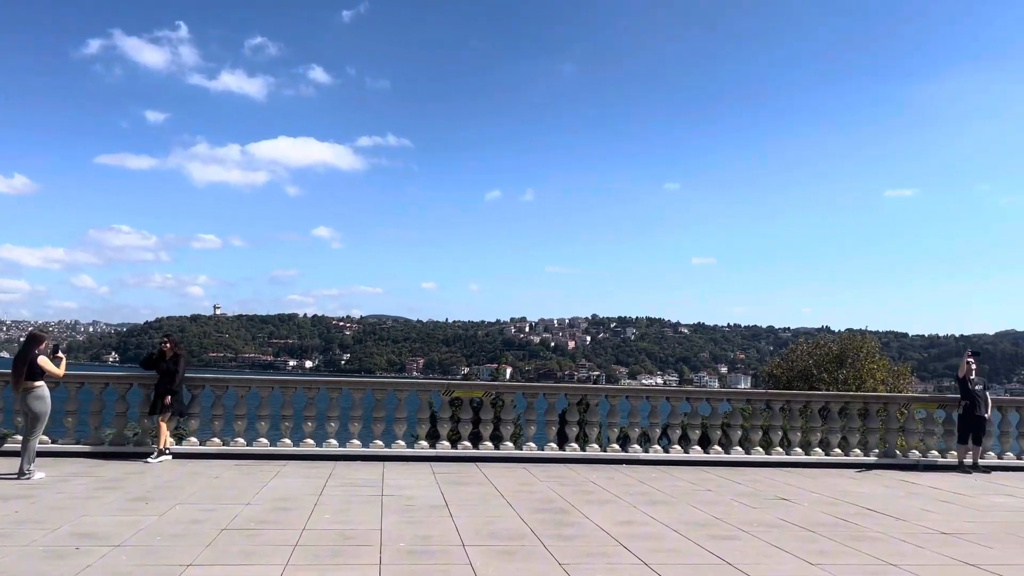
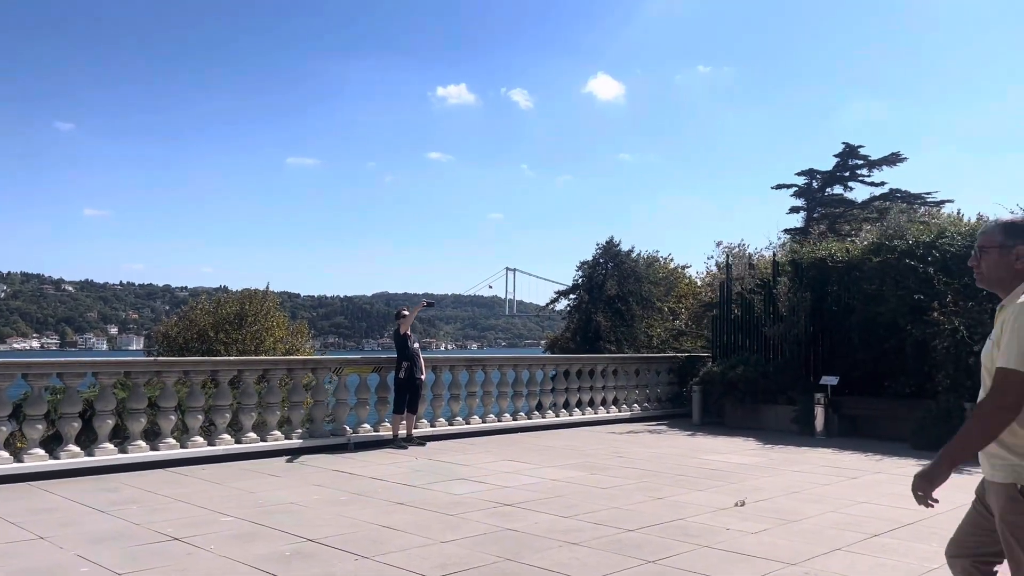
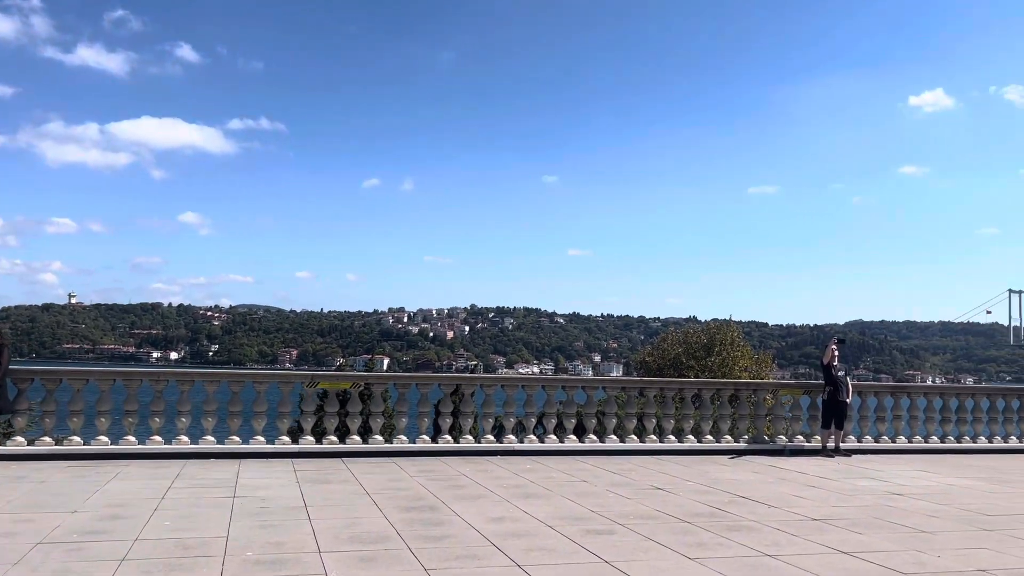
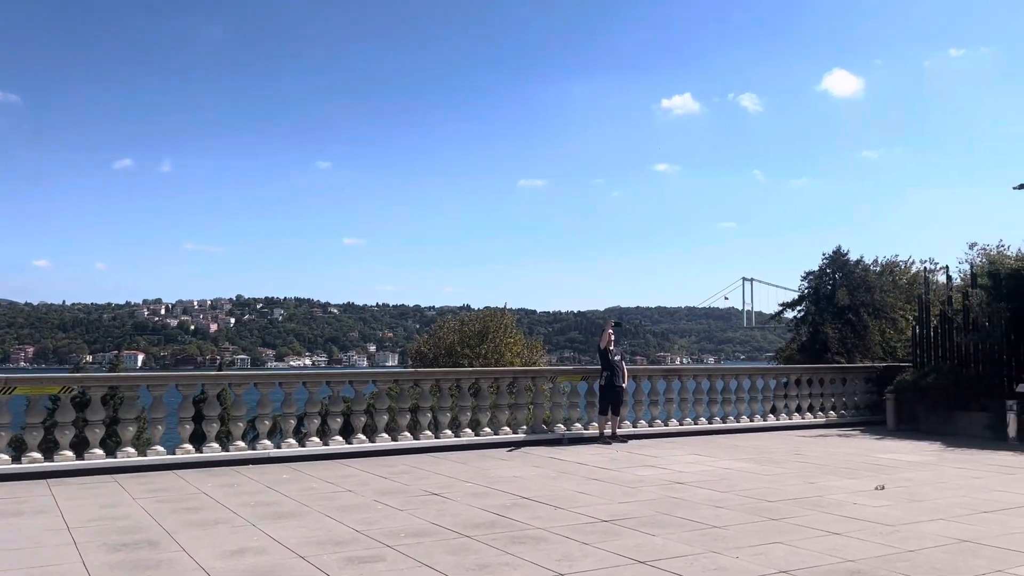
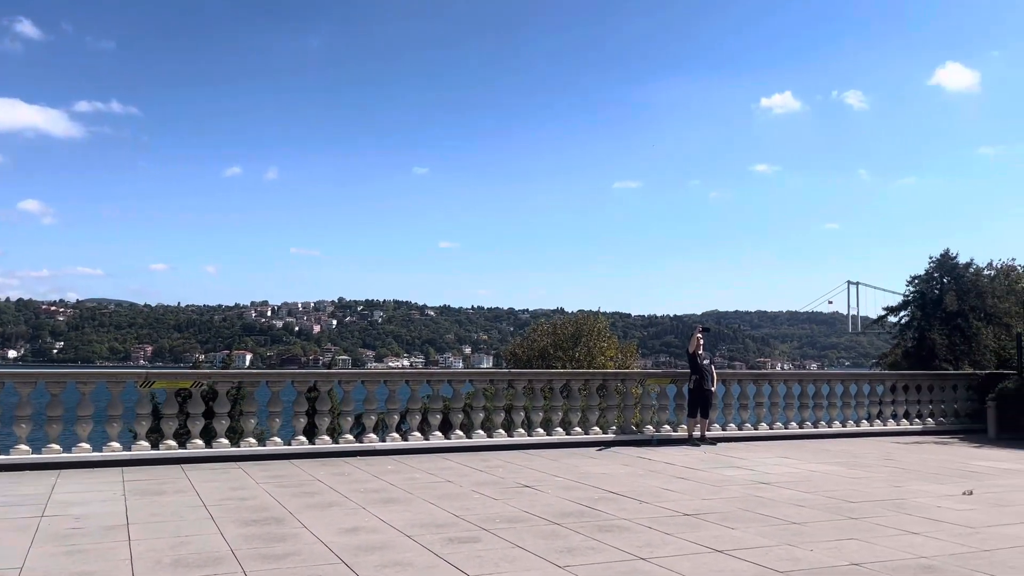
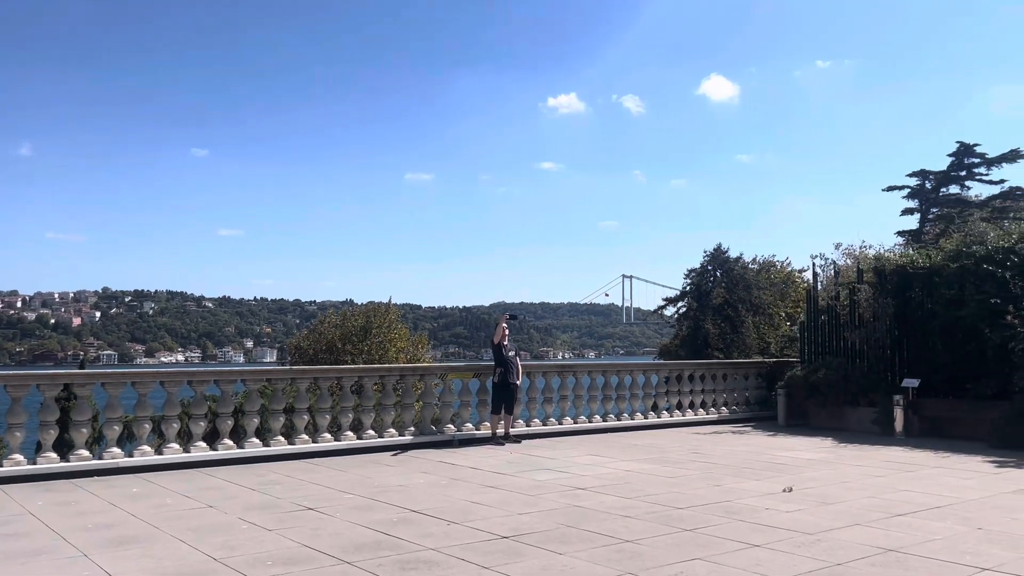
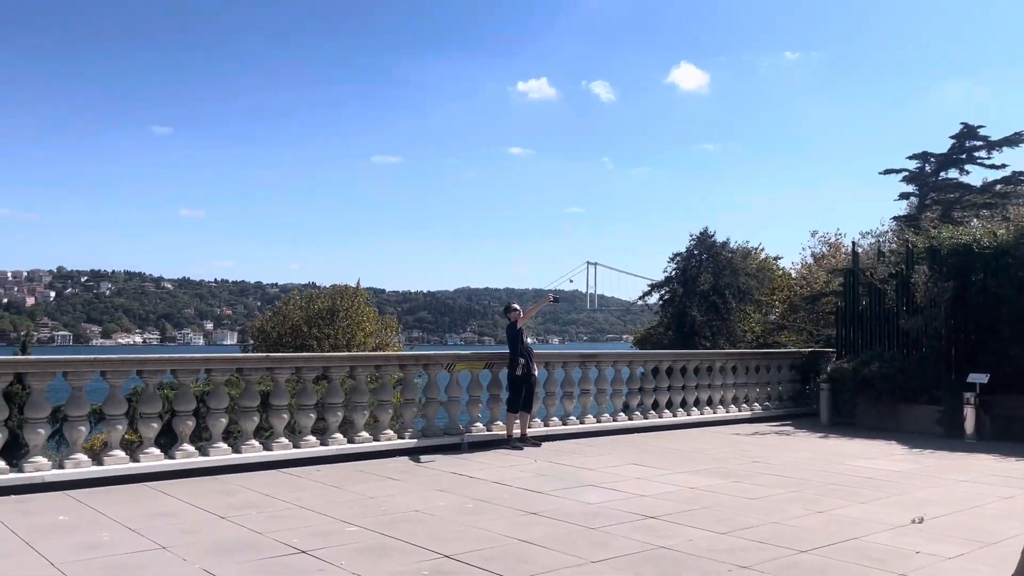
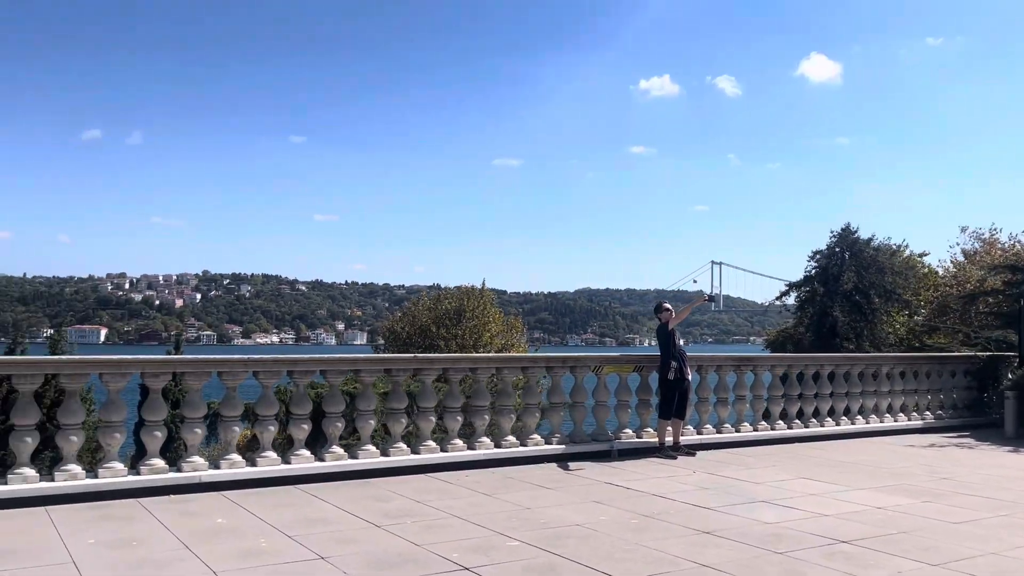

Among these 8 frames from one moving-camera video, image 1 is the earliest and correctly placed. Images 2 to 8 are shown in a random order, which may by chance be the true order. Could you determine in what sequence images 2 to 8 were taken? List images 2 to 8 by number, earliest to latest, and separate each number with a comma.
3, 5, 4, 6, 2, 7, 8
